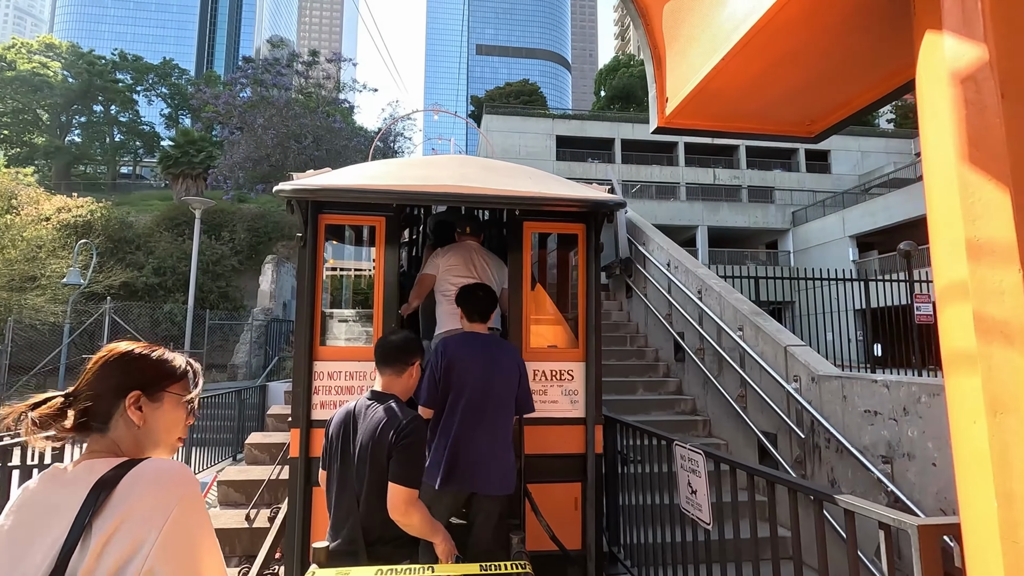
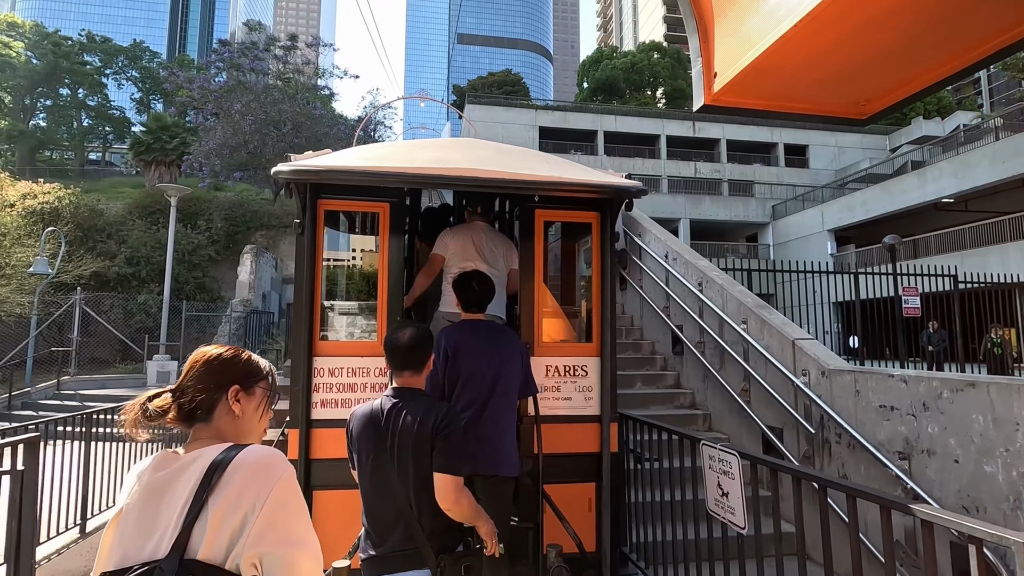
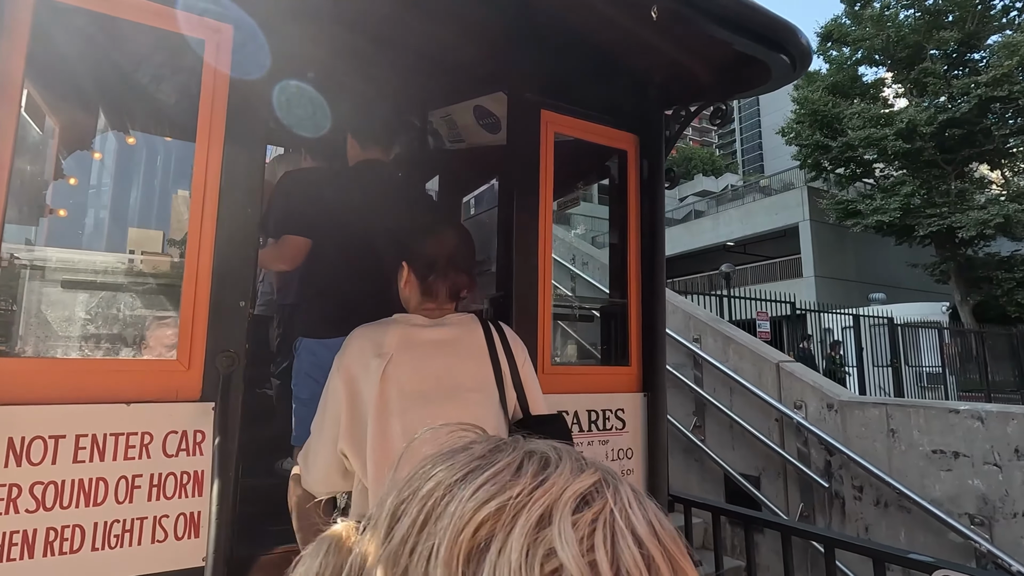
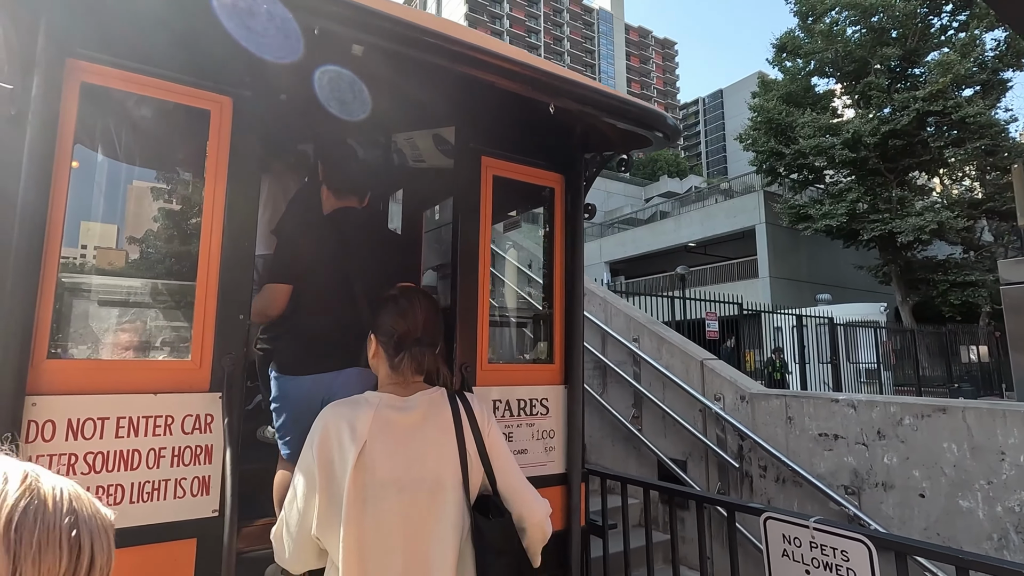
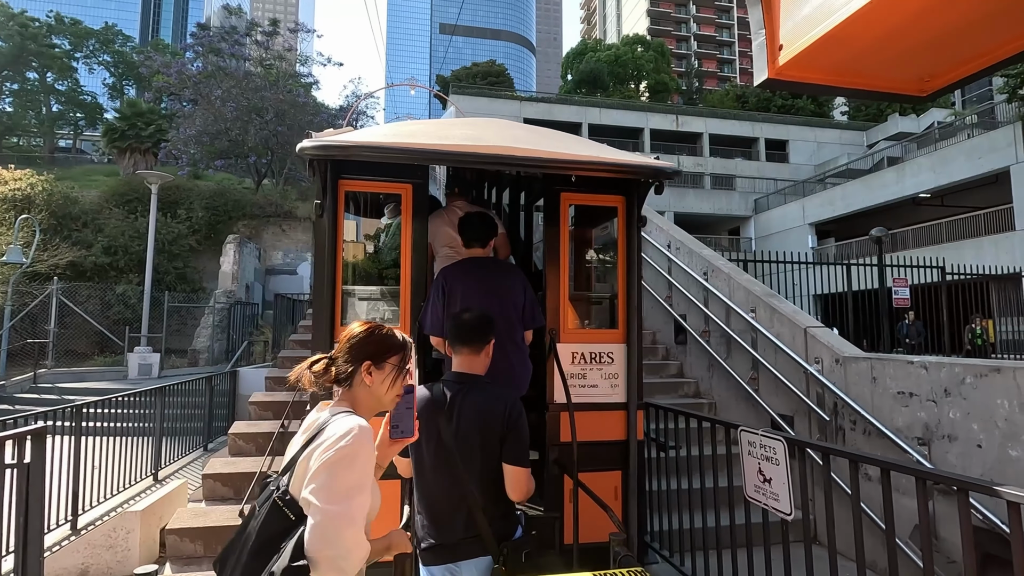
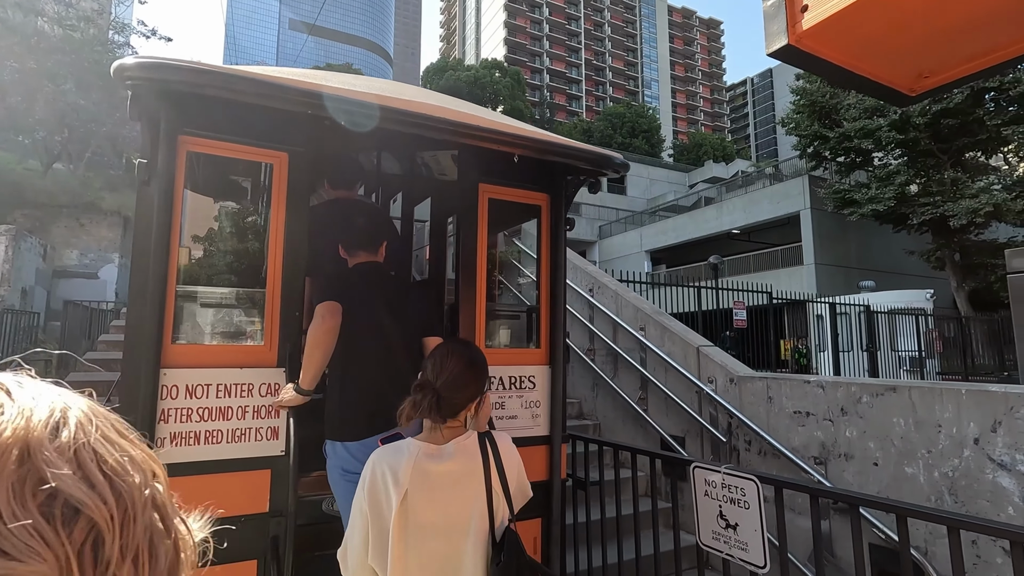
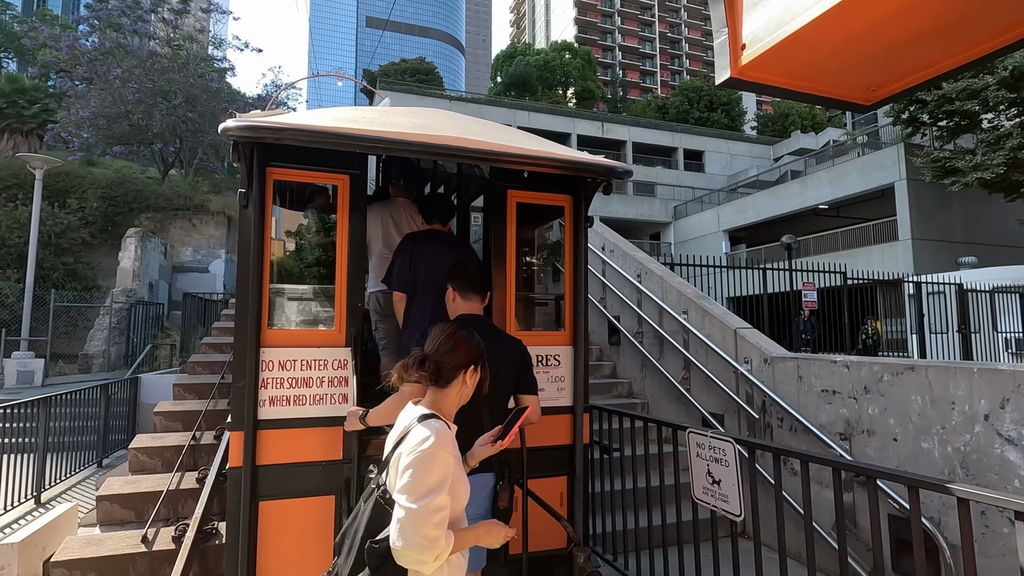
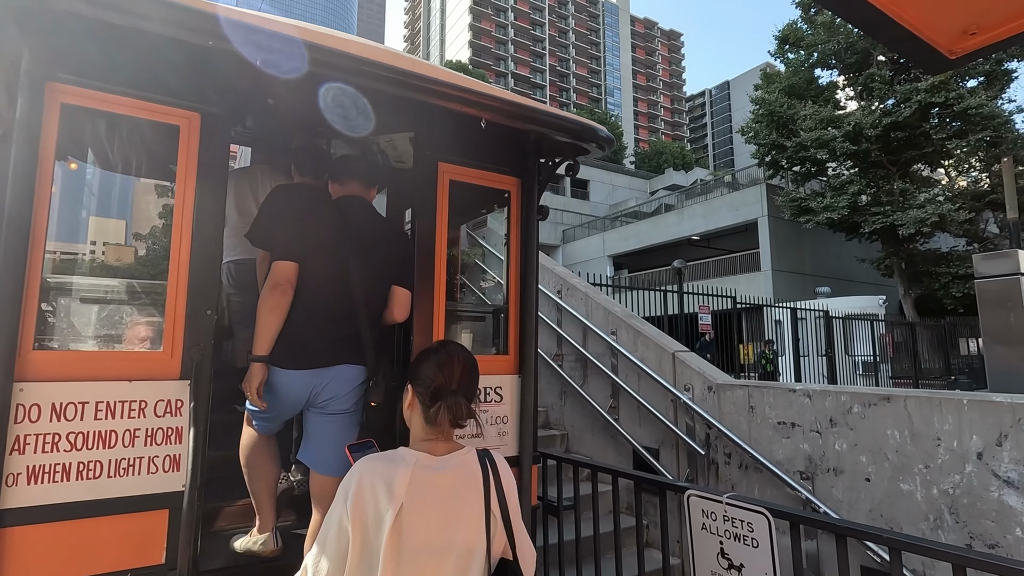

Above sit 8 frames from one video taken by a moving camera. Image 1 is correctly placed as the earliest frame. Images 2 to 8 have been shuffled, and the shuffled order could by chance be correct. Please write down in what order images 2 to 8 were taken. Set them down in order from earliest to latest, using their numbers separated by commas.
2, 5, 7, 6, 8, 4, 3
